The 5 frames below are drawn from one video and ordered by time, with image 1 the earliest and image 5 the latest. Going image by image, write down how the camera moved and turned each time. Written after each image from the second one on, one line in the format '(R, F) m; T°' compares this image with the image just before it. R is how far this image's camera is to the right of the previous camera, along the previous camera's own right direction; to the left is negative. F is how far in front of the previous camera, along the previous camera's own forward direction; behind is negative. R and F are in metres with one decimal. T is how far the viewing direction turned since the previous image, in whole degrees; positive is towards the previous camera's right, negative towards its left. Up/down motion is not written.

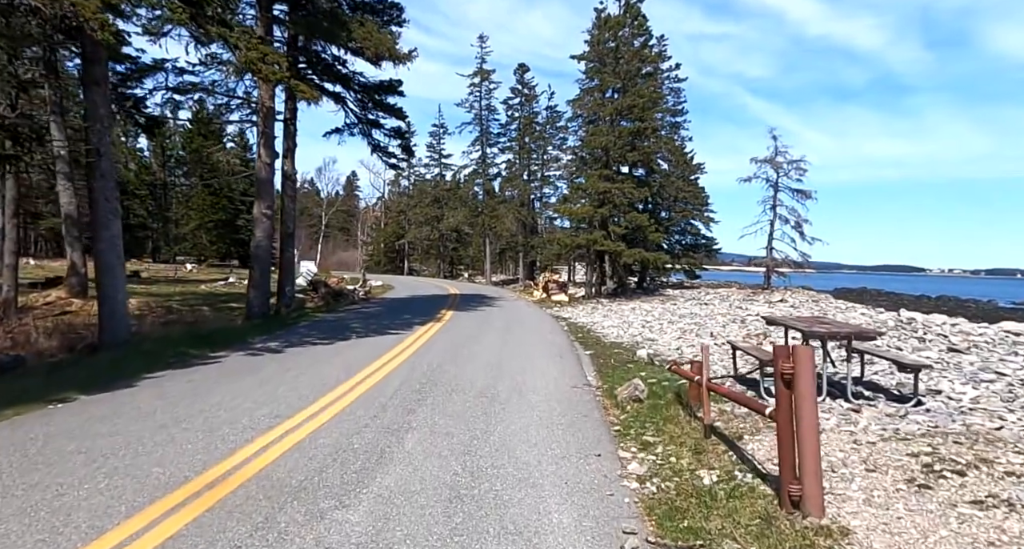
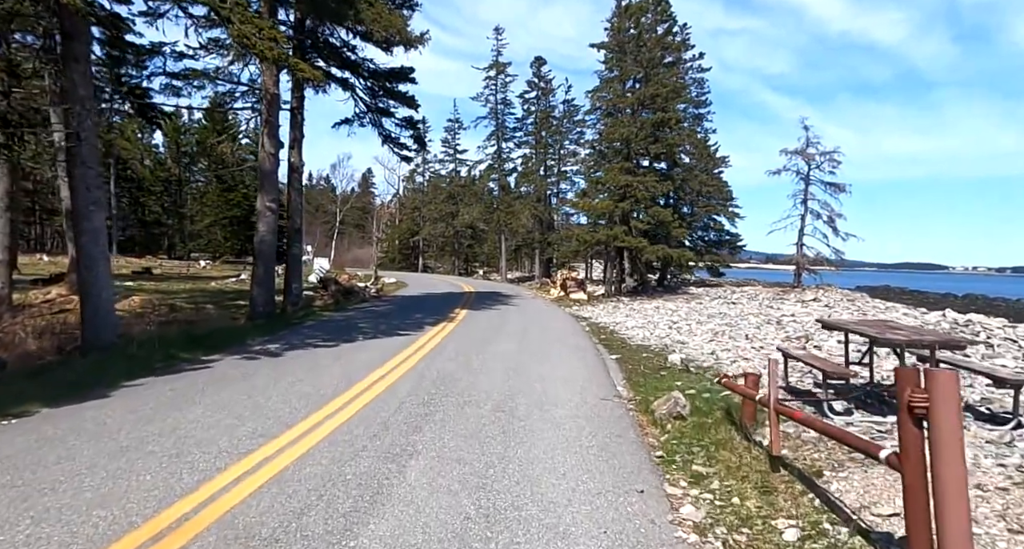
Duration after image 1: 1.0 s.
(-0.1, +1.0) m; -2°
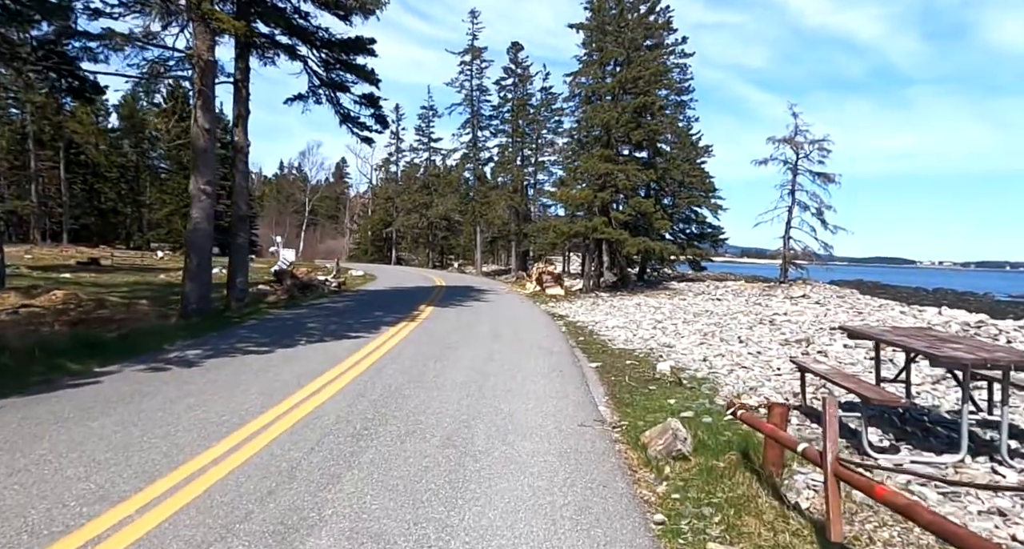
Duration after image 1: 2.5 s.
(+0.2, +1.5) m; +2°
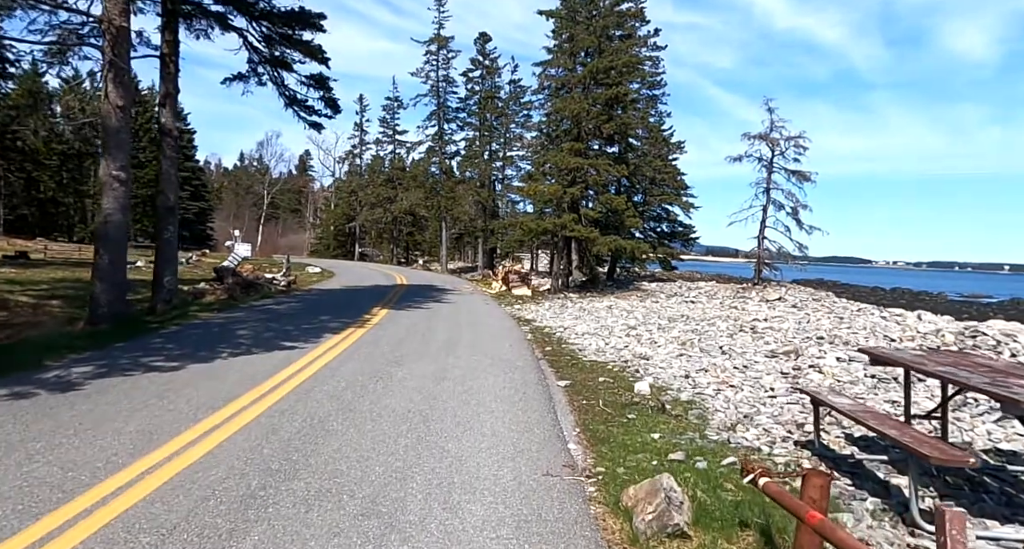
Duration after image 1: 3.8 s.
(+0.2, +1.3) m; +3°
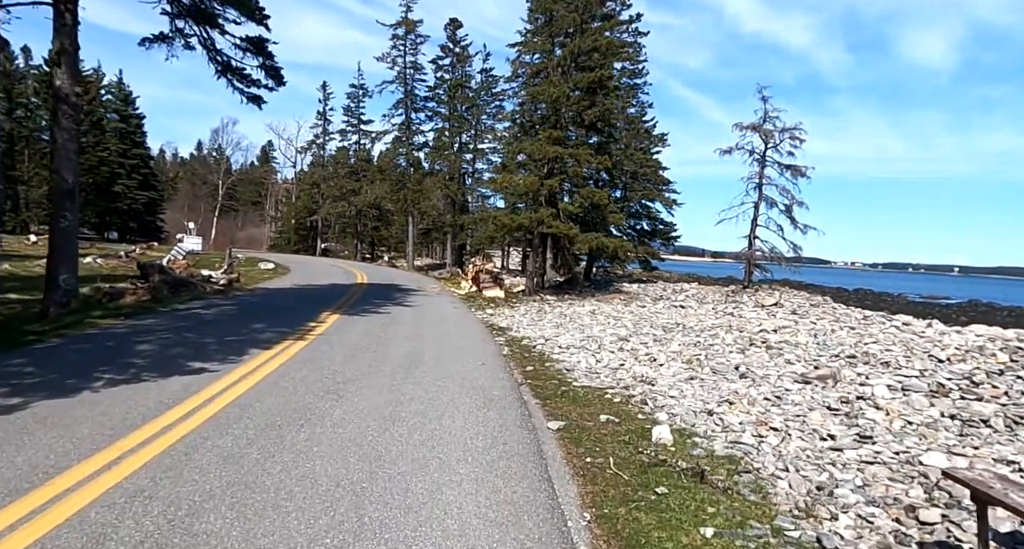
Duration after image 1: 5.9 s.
(-0.1, +2.0) m; +3°
